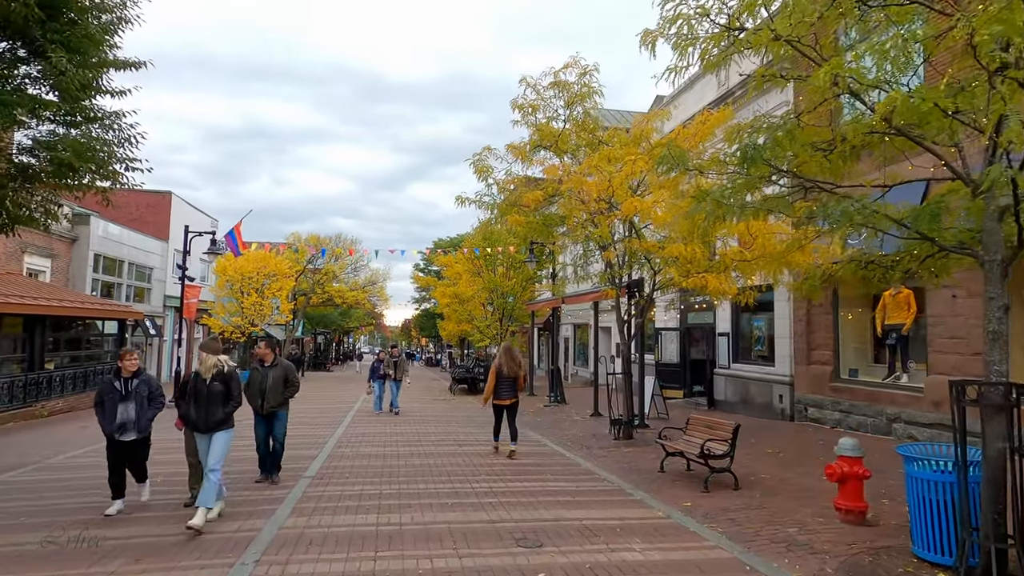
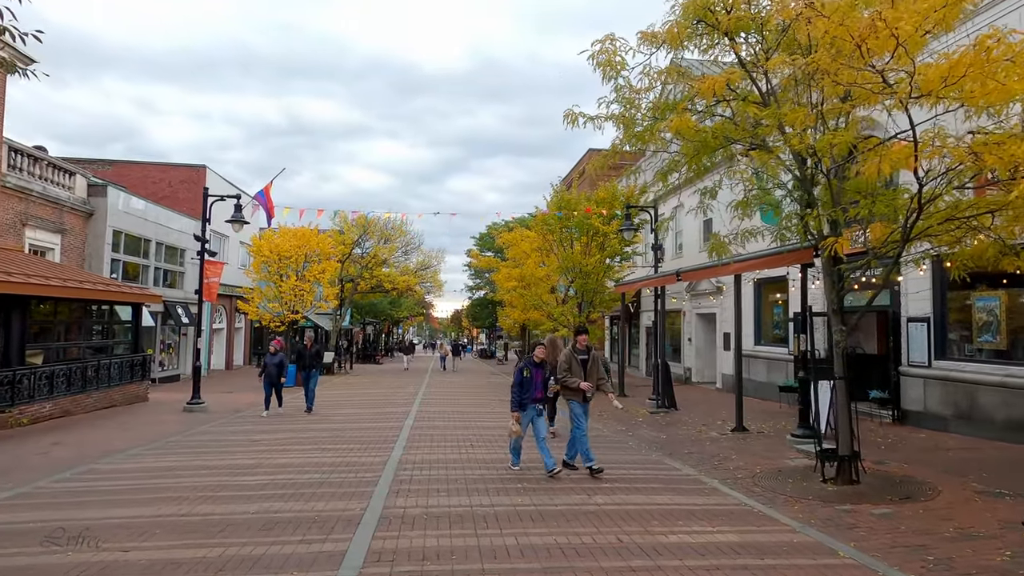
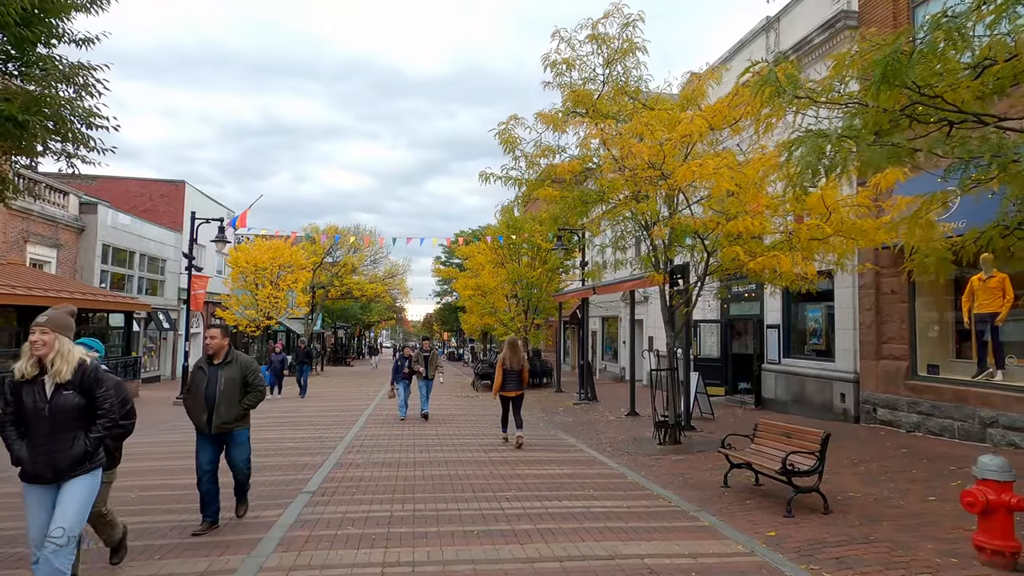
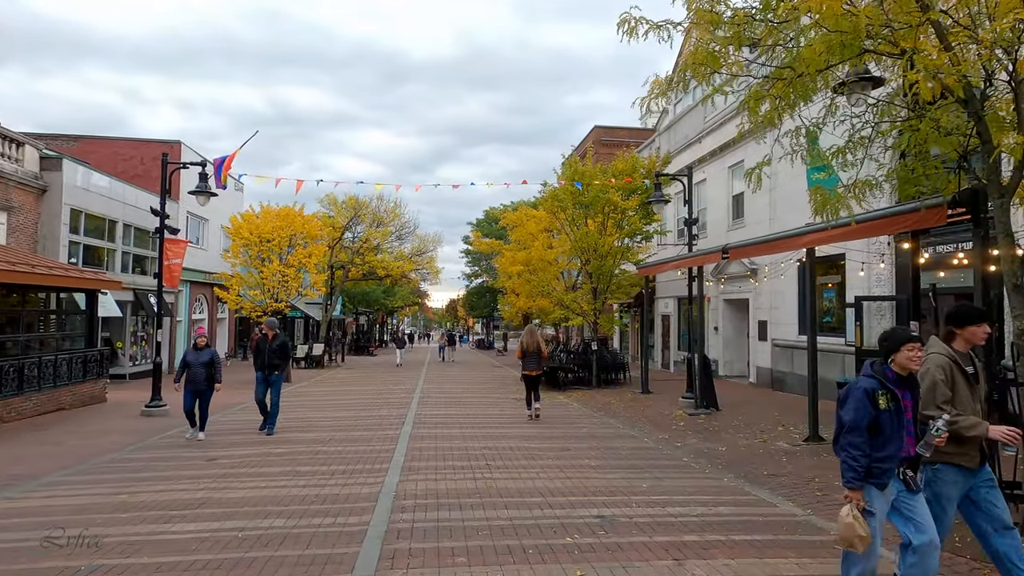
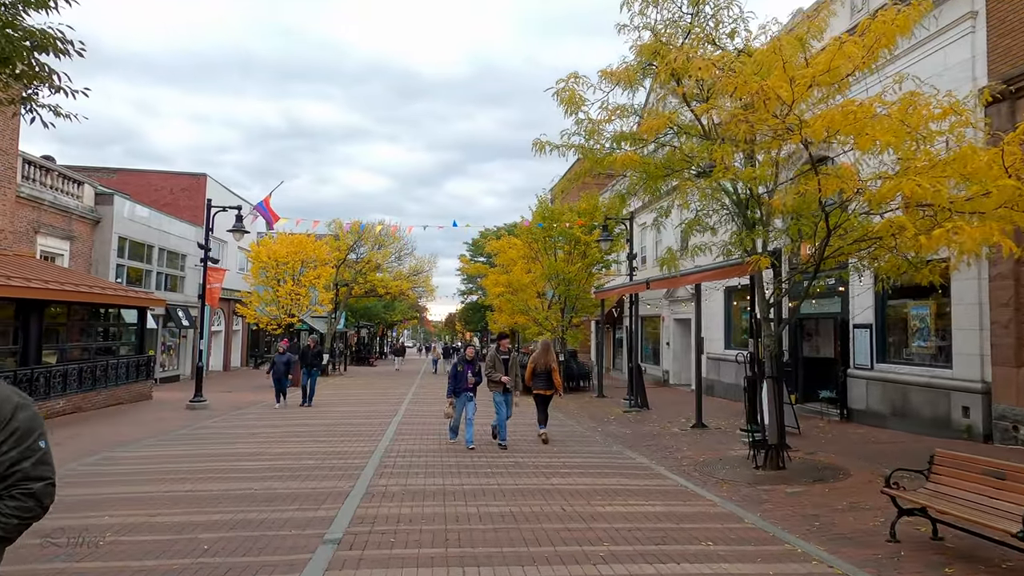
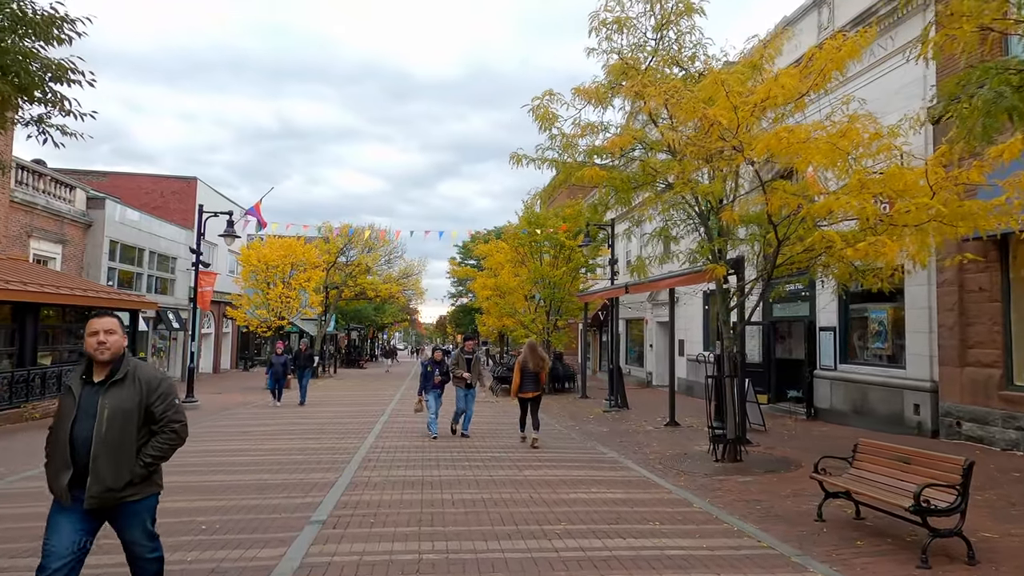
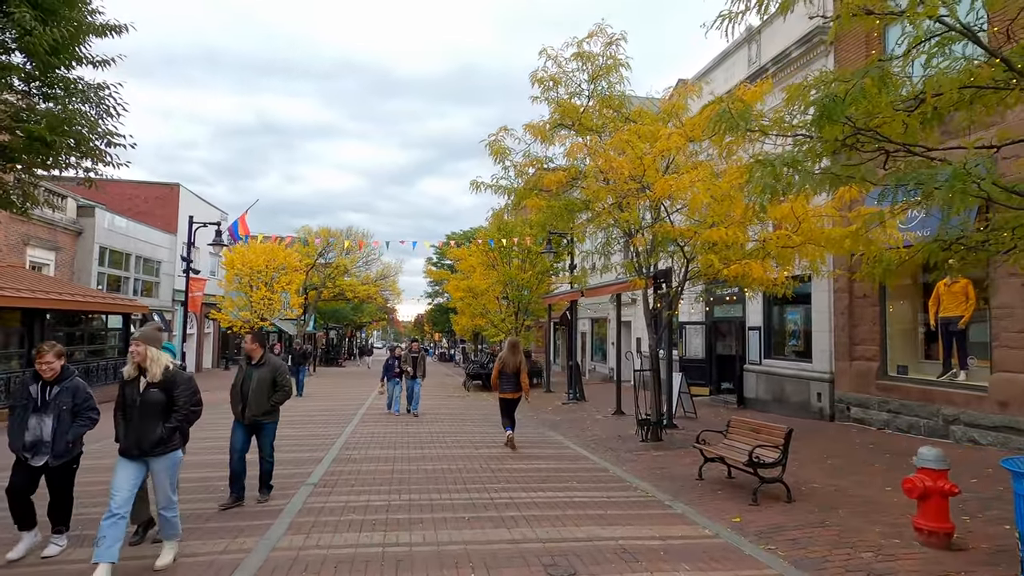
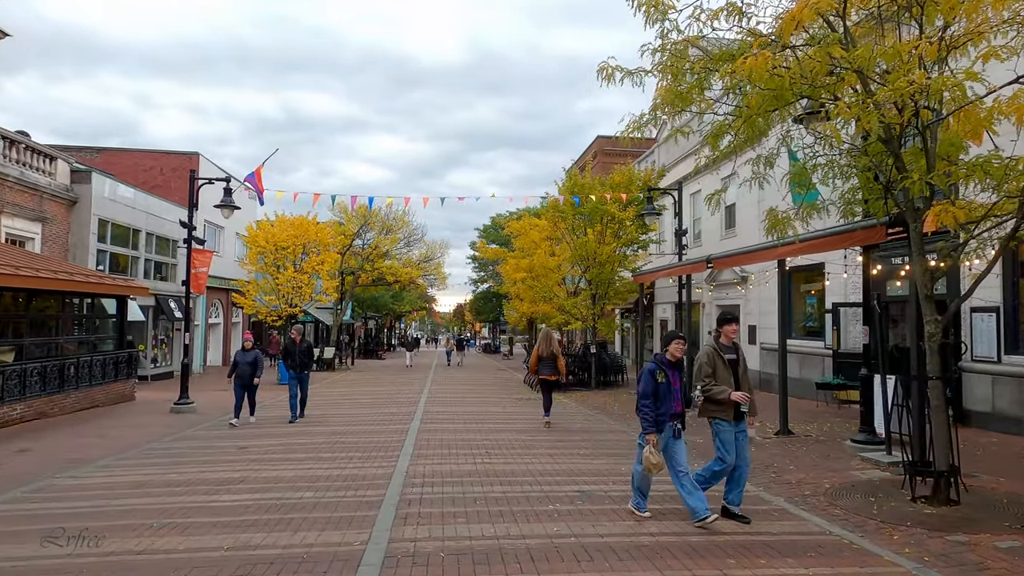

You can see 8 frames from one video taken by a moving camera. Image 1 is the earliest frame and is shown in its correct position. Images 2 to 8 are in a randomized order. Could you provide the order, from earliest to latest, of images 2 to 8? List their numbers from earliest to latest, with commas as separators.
7, 3, 6, 5, 2, 8, 4
